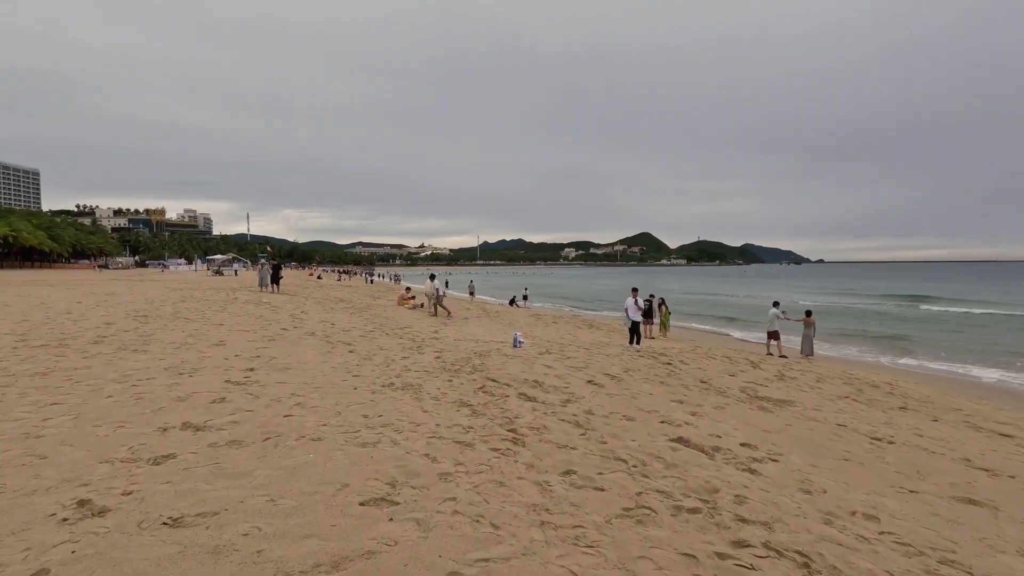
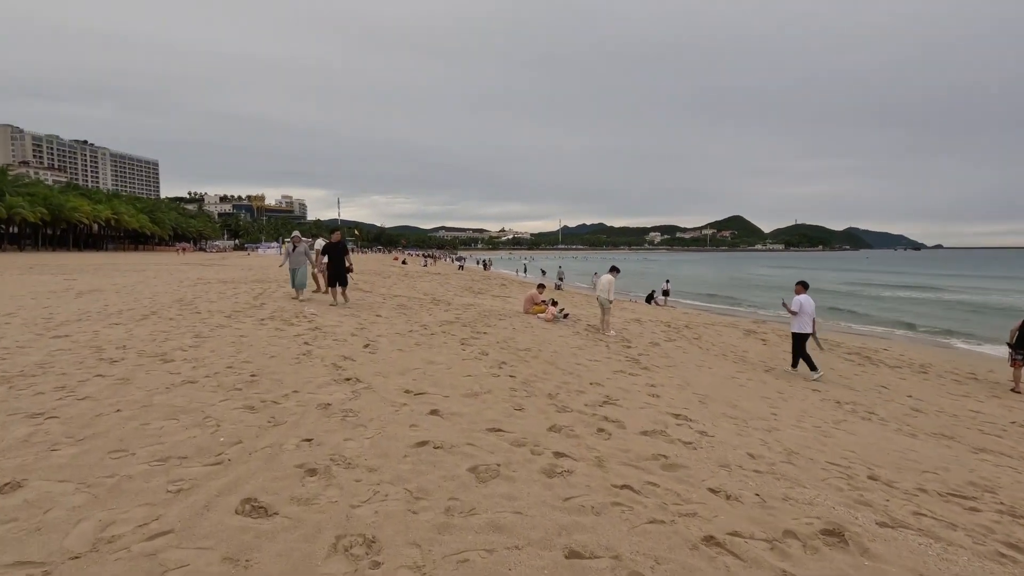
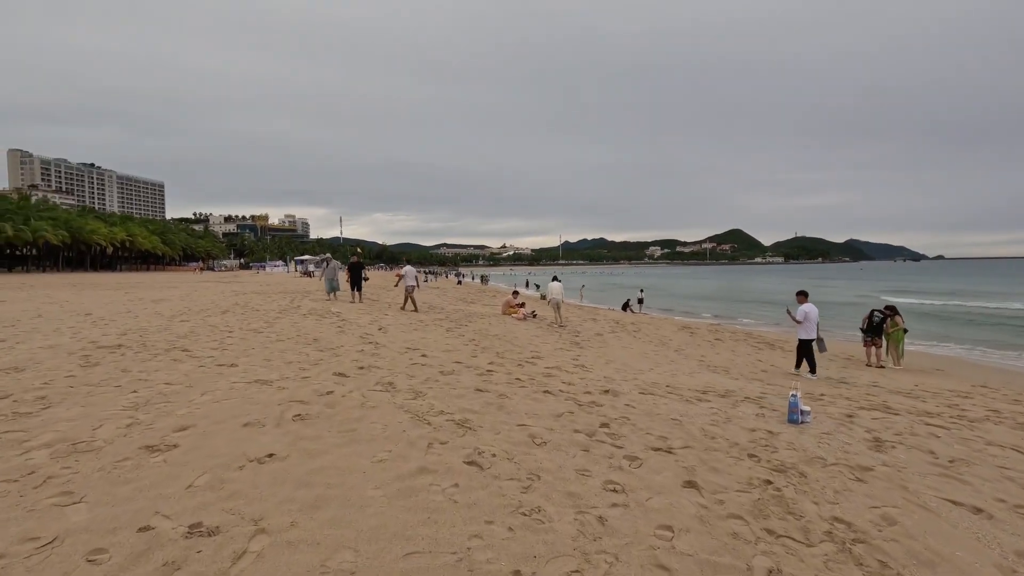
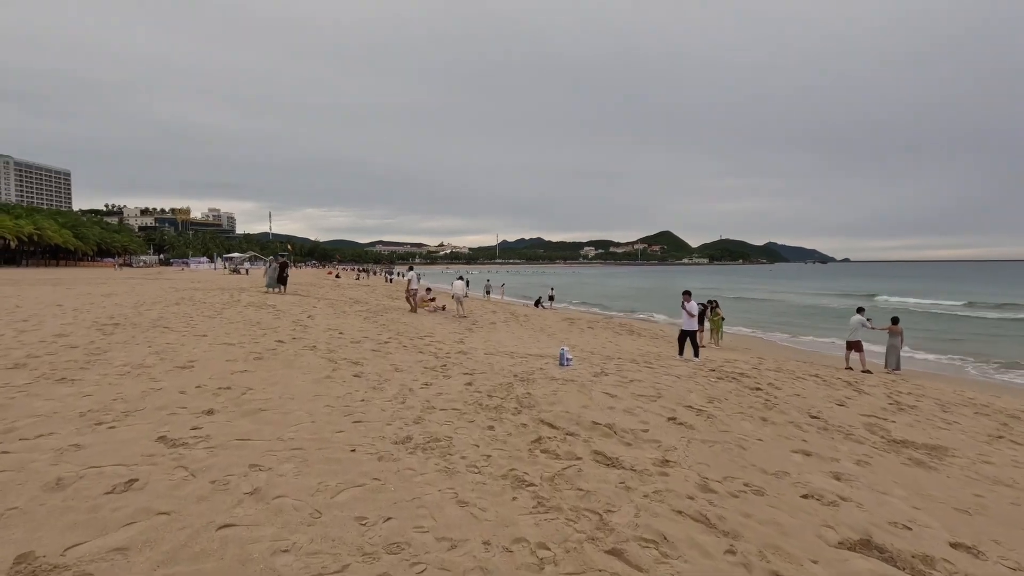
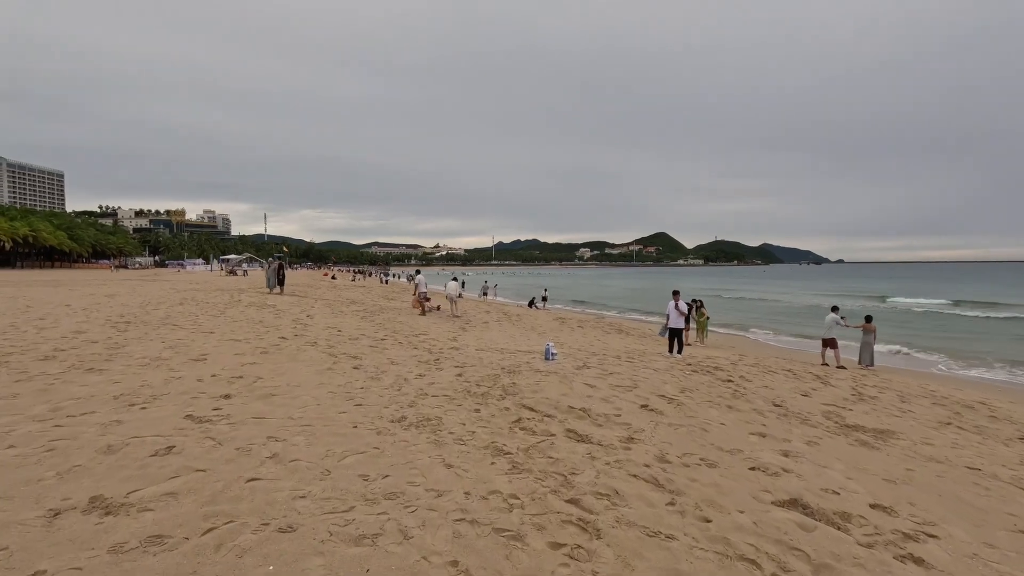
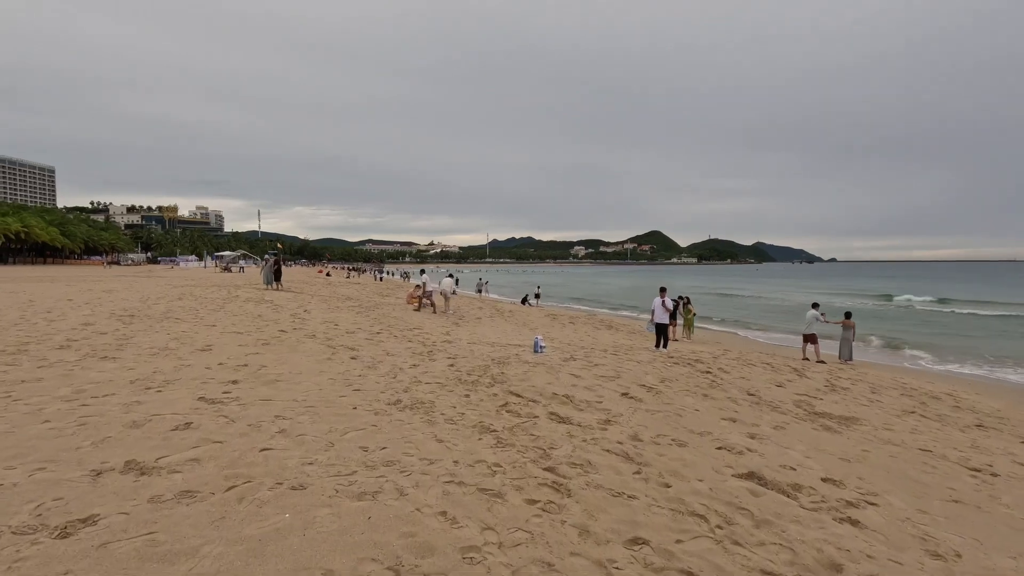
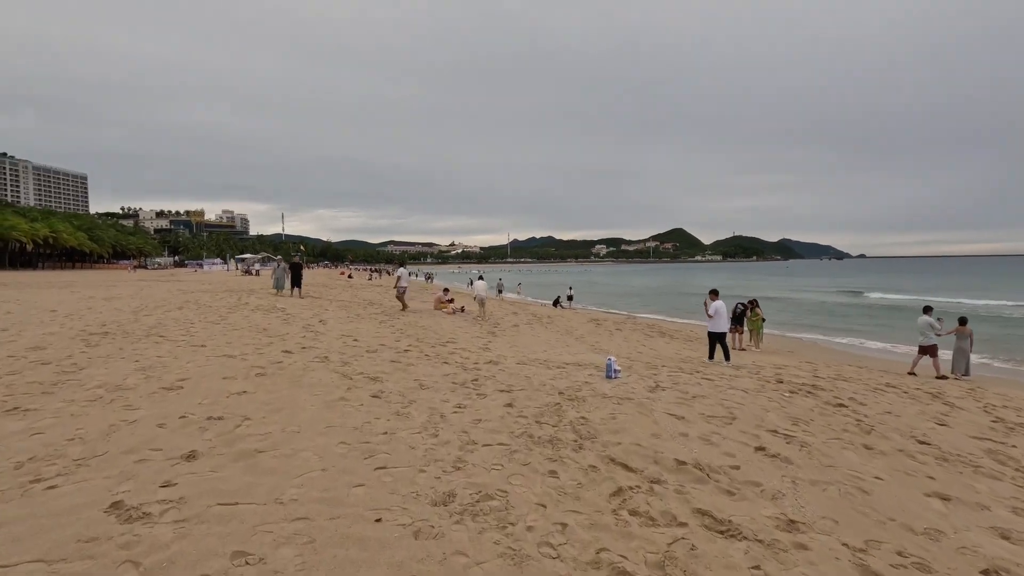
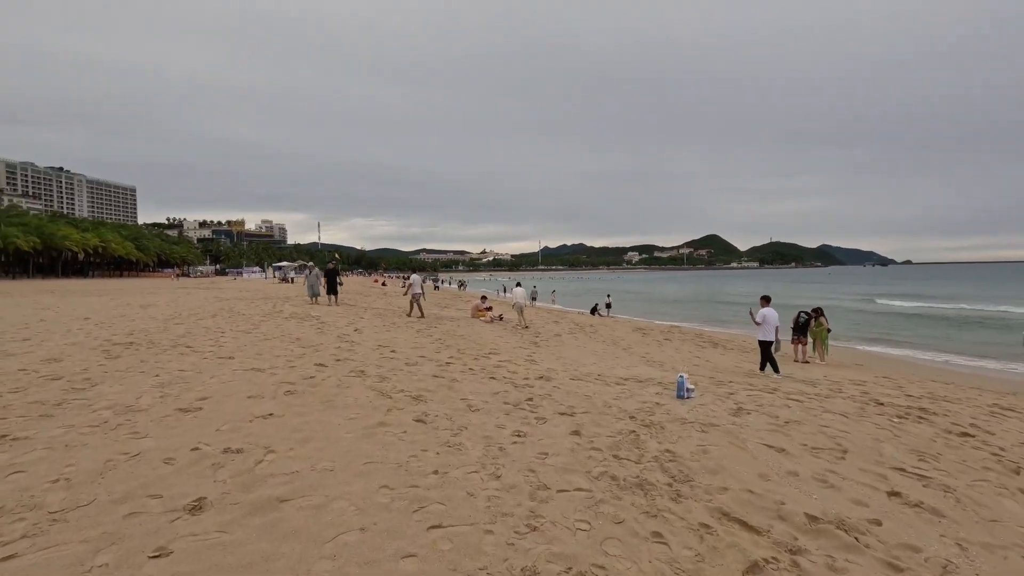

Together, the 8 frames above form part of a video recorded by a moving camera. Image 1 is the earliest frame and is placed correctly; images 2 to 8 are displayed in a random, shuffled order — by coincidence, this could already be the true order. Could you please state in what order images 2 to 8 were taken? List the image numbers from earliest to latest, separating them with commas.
6, 5, 4, 7, 8, 3, 2
